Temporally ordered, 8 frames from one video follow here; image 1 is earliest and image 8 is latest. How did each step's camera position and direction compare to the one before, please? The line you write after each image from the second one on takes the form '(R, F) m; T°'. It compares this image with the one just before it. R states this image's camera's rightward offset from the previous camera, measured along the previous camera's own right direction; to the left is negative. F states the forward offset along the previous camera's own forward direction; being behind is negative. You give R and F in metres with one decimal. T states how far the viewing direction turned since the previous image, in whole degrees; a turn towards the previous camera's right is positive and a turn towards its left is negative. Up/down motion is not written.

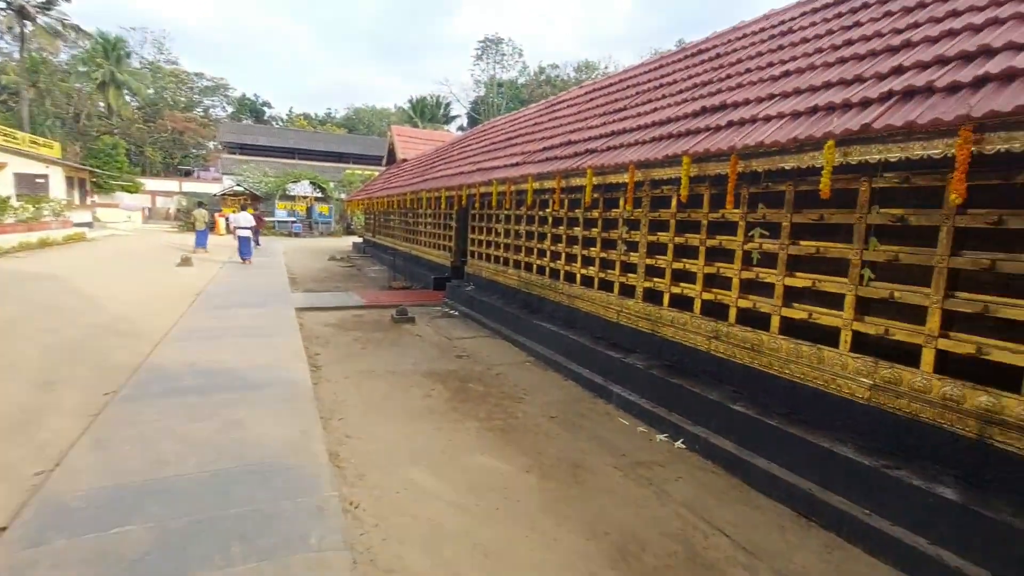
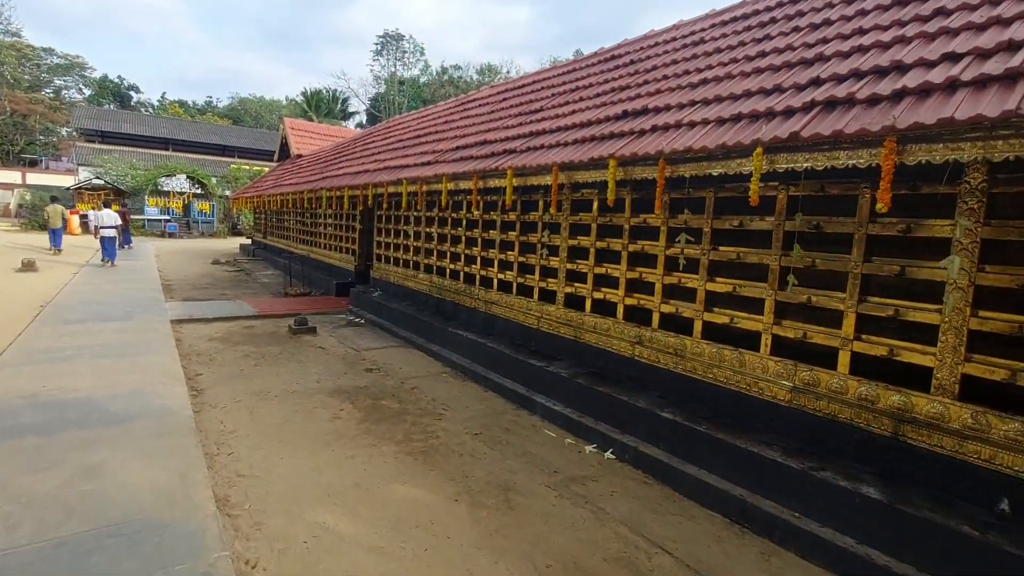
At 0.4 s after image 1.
(-0.1, +0.3) m; +11°
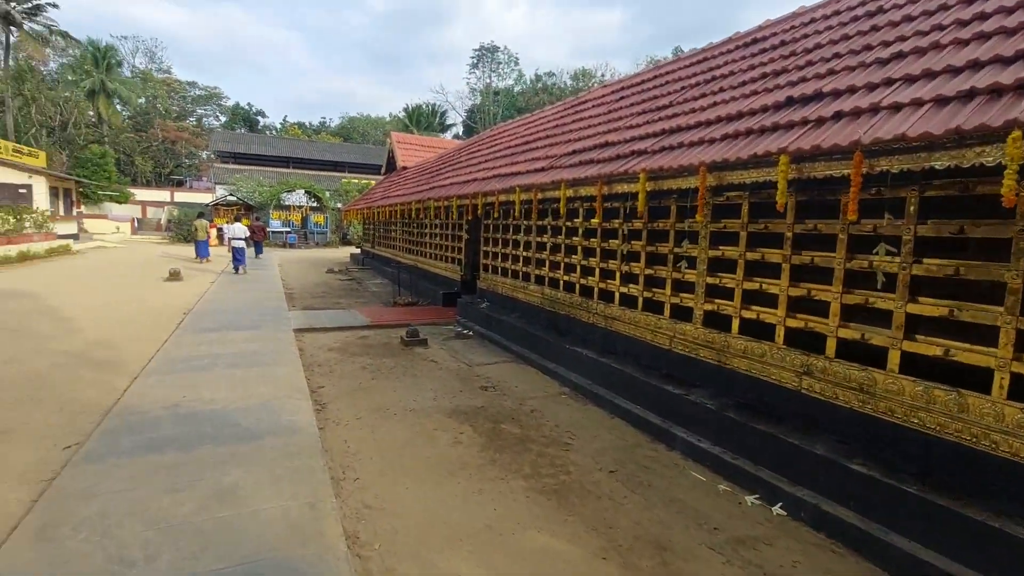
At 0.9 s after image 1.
(-0.4, +0.4) m; -10°
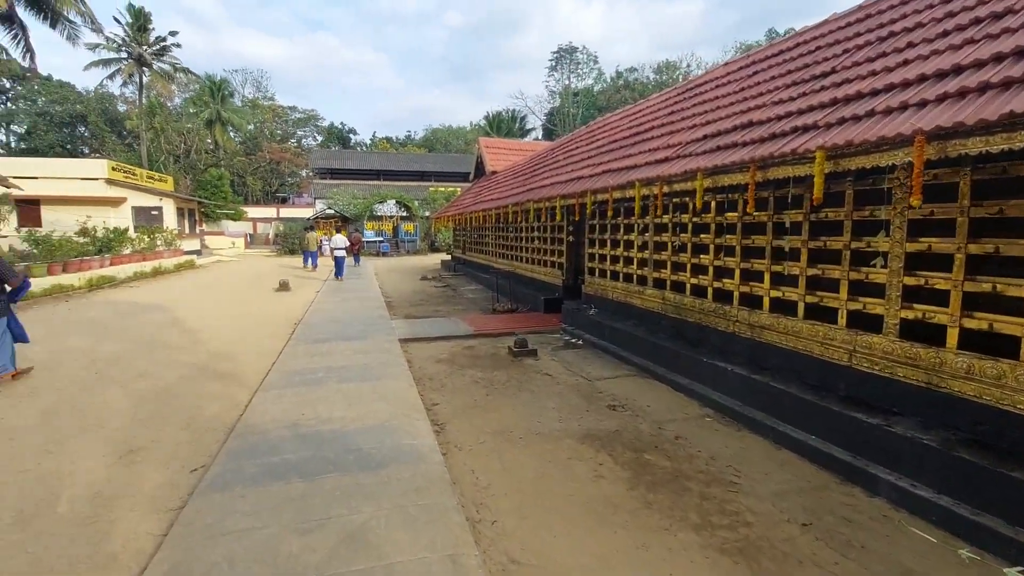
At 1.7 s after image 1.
(-0.5, +0.5) m; -9°
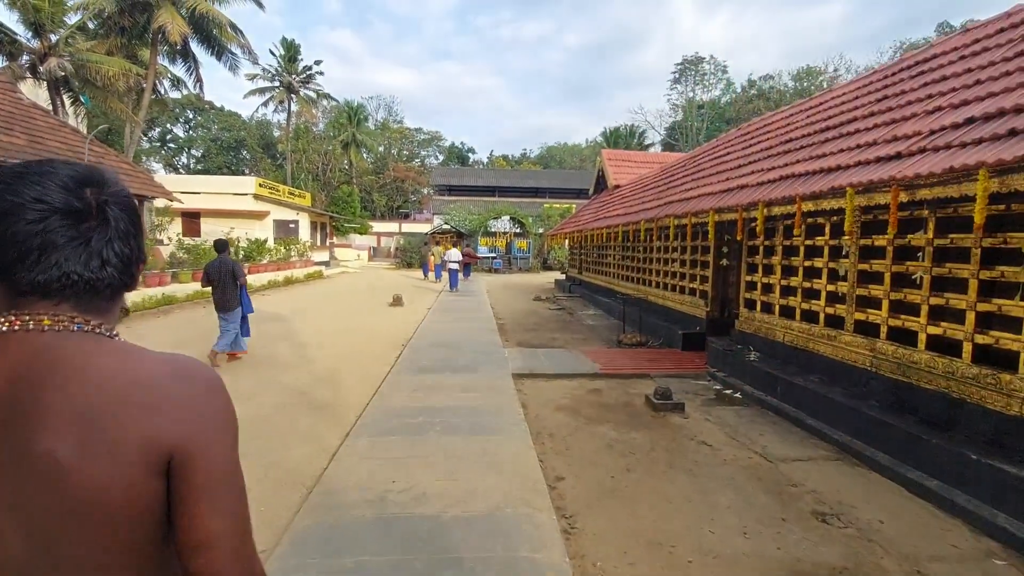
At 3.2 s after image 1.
(-0.4, +1.2) m; -12°
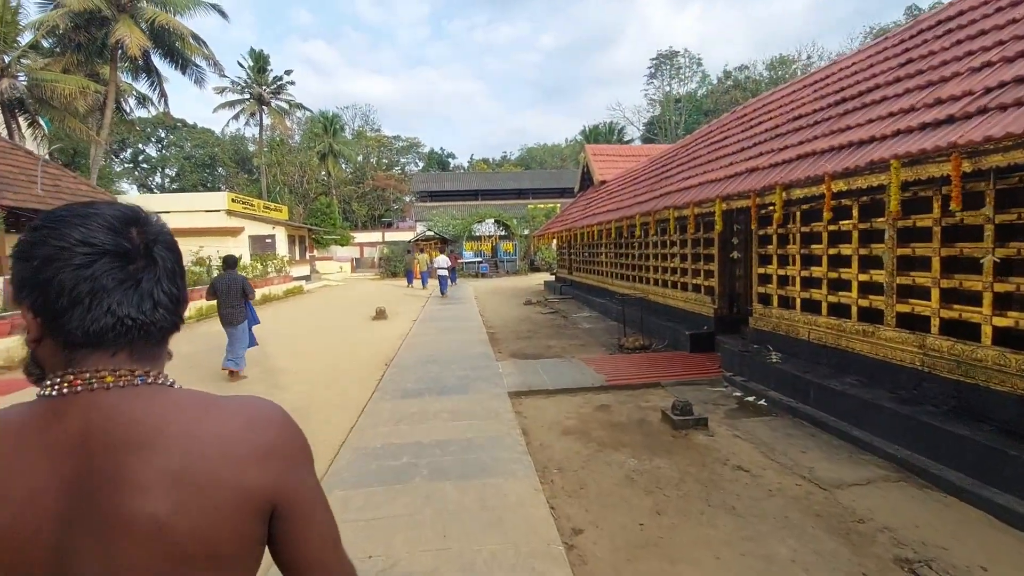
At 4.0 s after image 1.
(0.0, +0.7) m; +1°
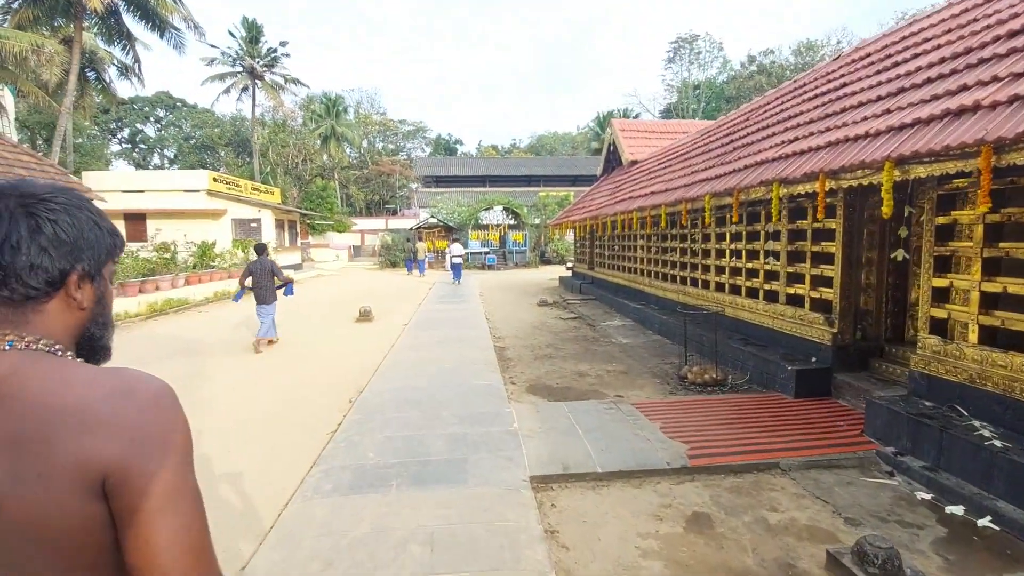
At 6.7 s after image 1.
(-0.2, +2.4) m; -1°
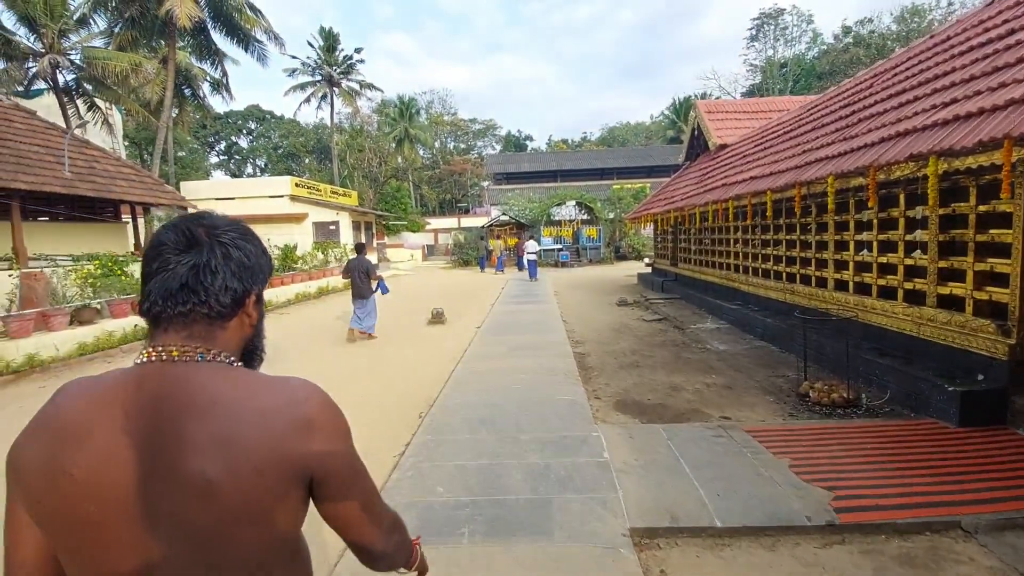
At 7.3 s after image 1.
(-0.1, +0.6) m; -8°
